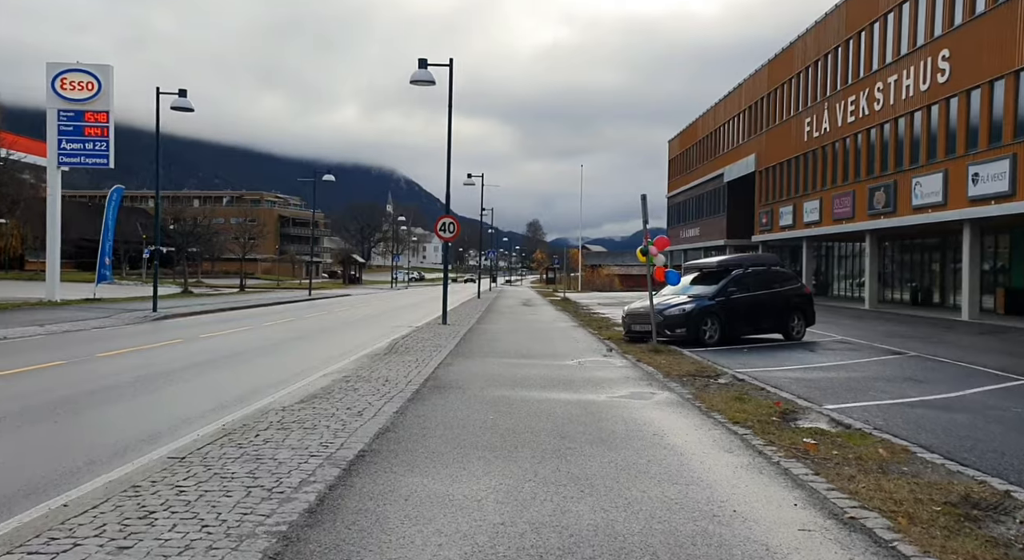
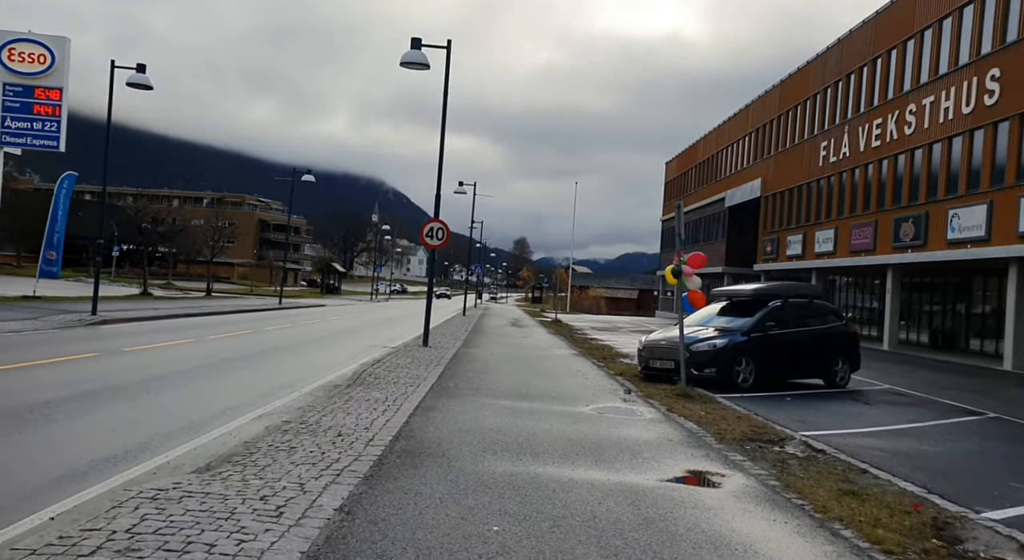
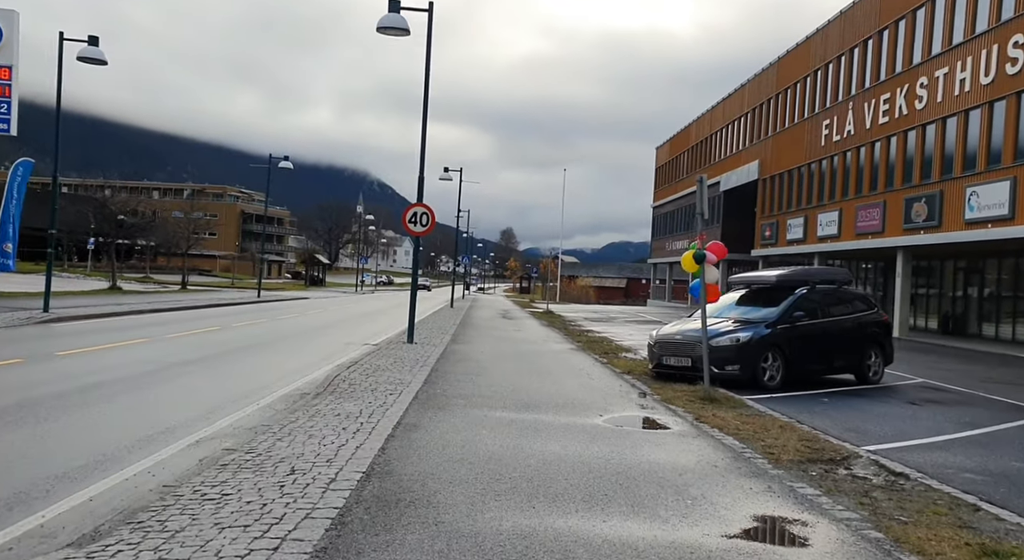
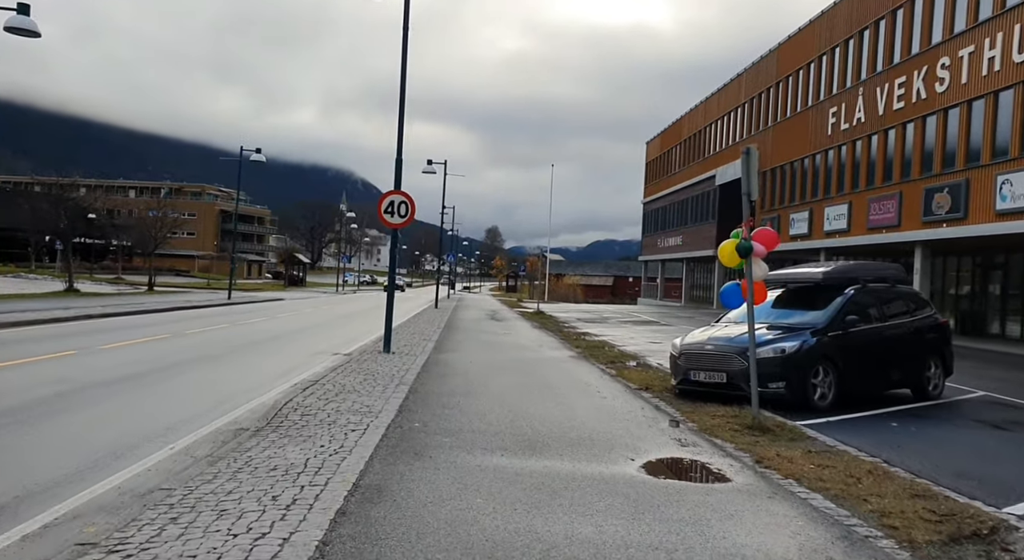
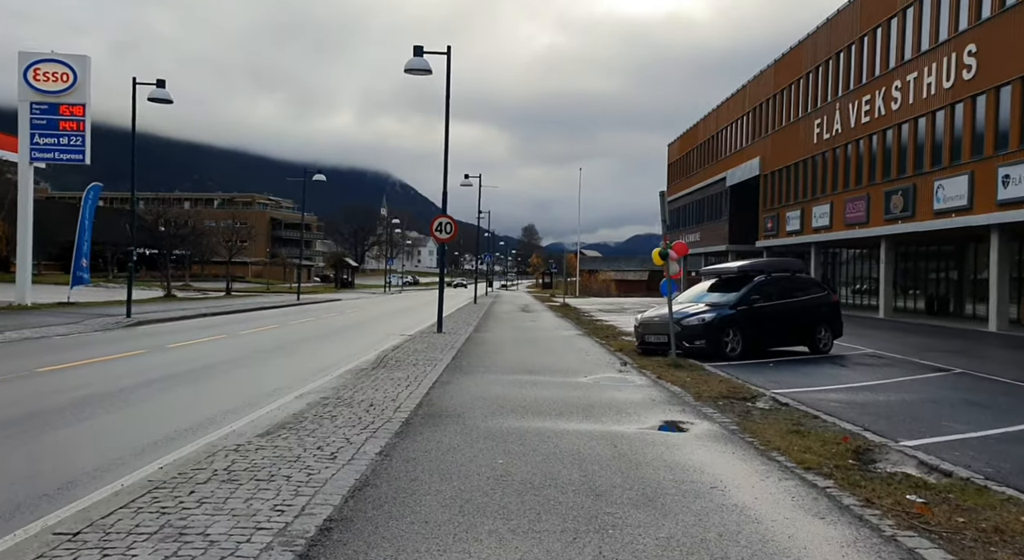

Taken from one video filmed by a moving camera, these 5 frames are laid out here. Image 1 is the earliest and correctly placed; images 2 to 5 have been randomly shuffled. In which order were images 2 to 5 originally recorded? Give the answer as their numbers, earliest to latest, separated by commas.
5, 2, 3, 4
